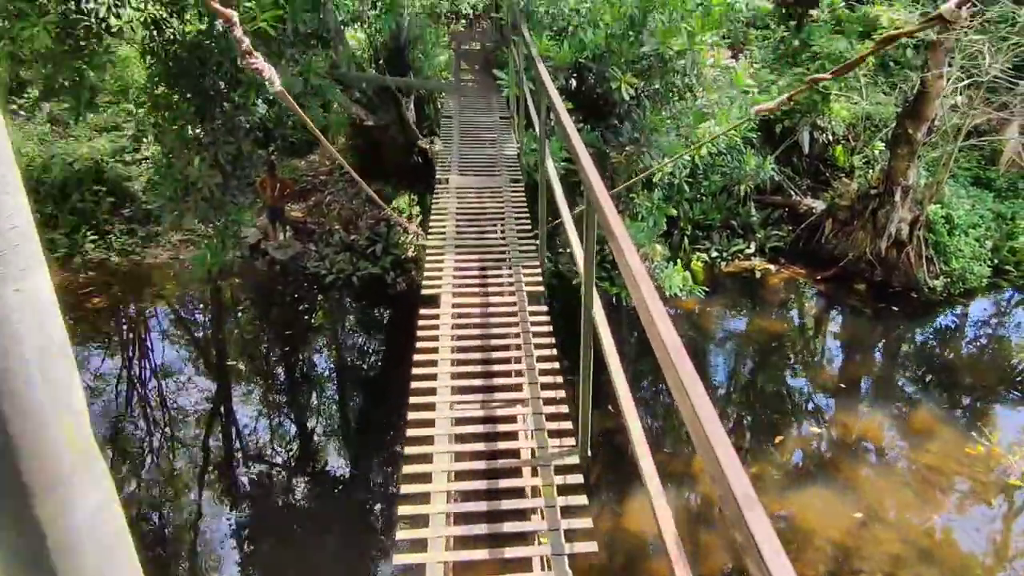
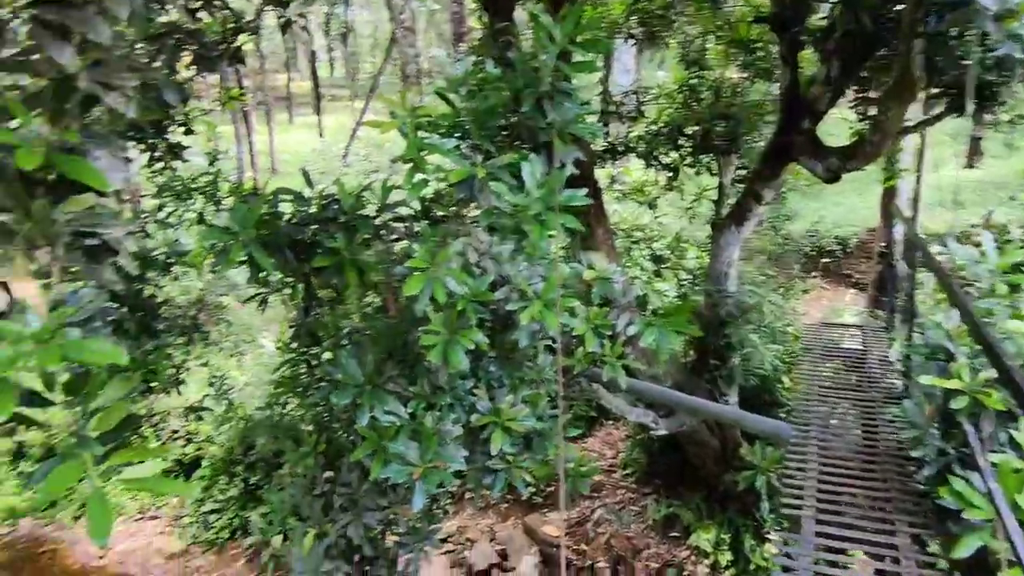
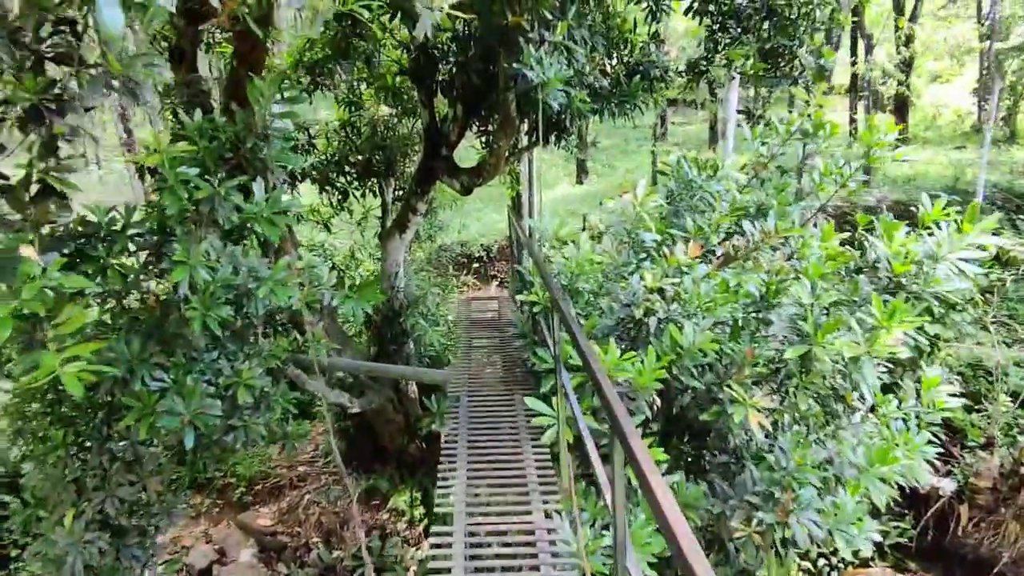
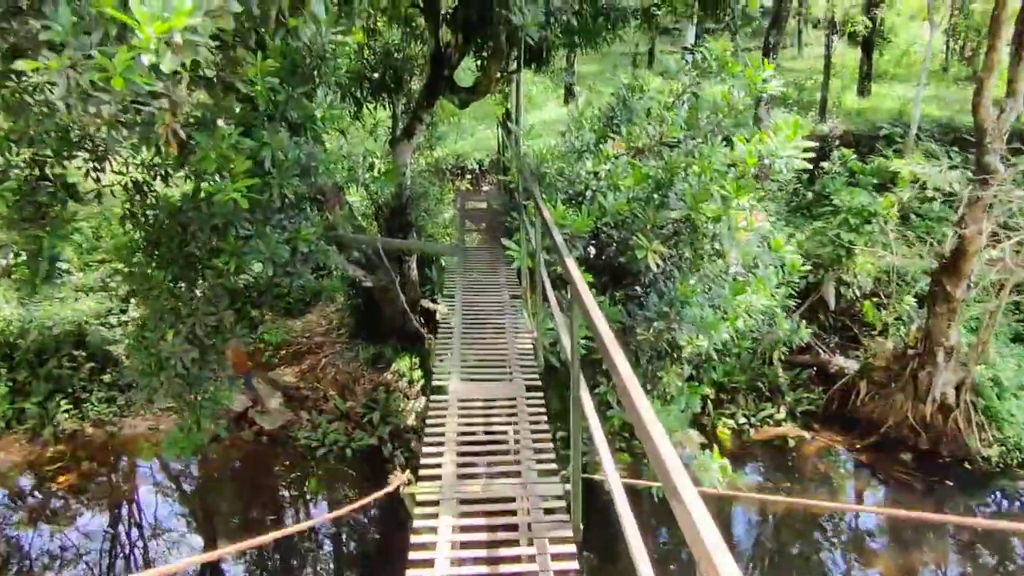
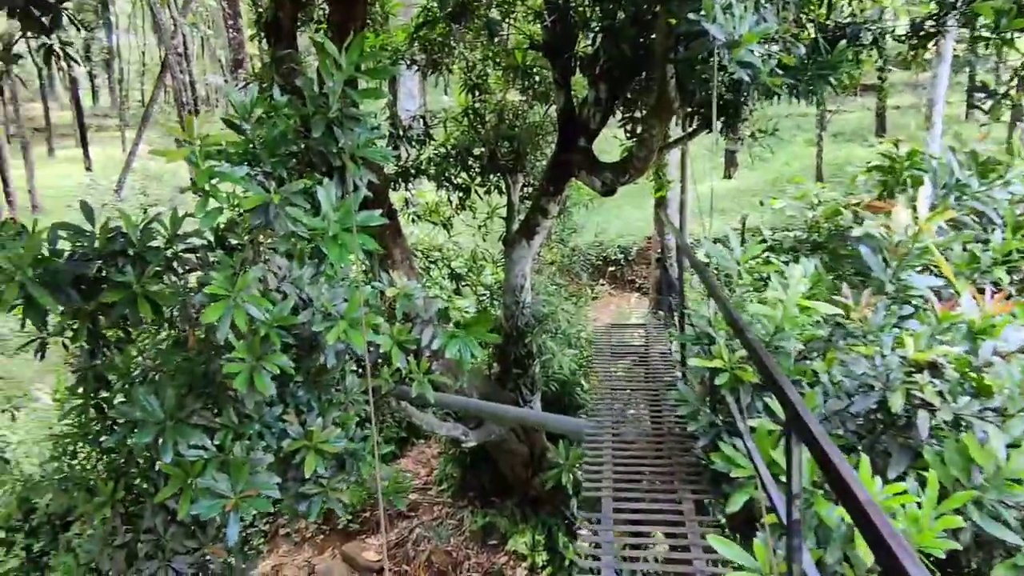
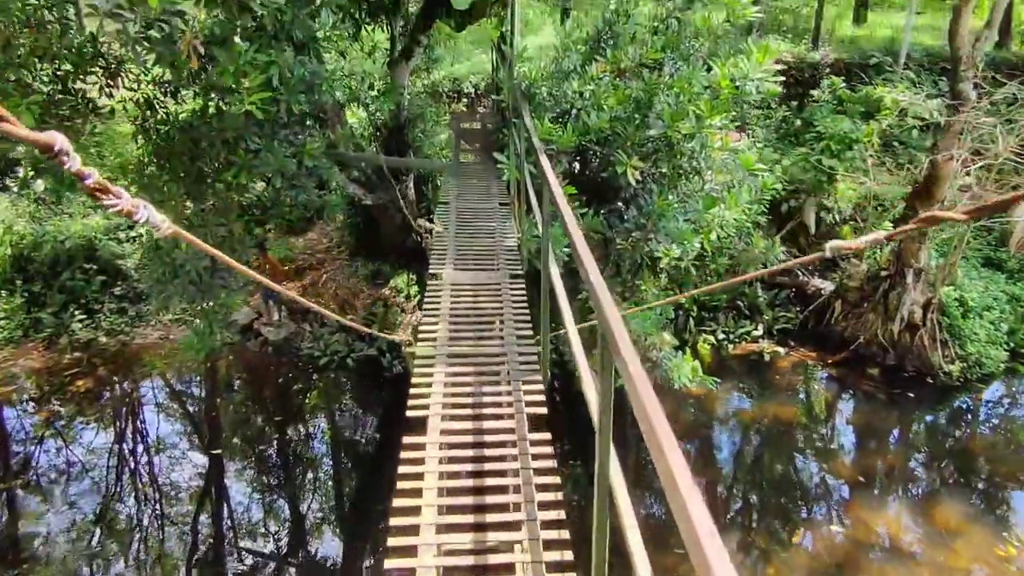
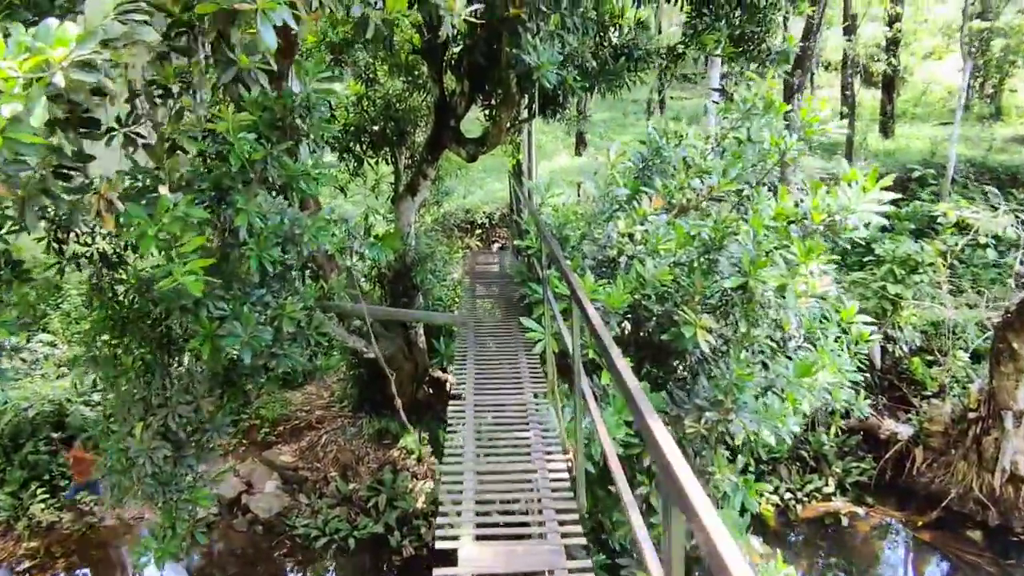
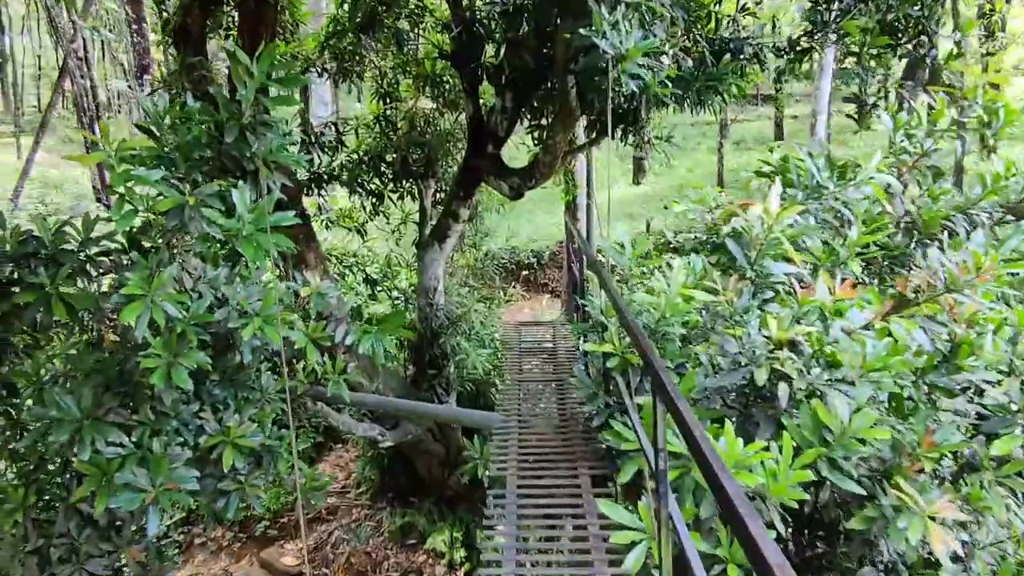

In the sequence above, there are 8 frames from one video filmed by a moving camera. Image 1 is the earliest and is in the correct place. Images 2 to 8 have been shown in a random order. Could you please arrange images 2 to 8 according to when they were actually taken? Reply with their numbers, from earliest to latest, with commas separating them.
6, 4, 7, 3, 8, 5, 2
